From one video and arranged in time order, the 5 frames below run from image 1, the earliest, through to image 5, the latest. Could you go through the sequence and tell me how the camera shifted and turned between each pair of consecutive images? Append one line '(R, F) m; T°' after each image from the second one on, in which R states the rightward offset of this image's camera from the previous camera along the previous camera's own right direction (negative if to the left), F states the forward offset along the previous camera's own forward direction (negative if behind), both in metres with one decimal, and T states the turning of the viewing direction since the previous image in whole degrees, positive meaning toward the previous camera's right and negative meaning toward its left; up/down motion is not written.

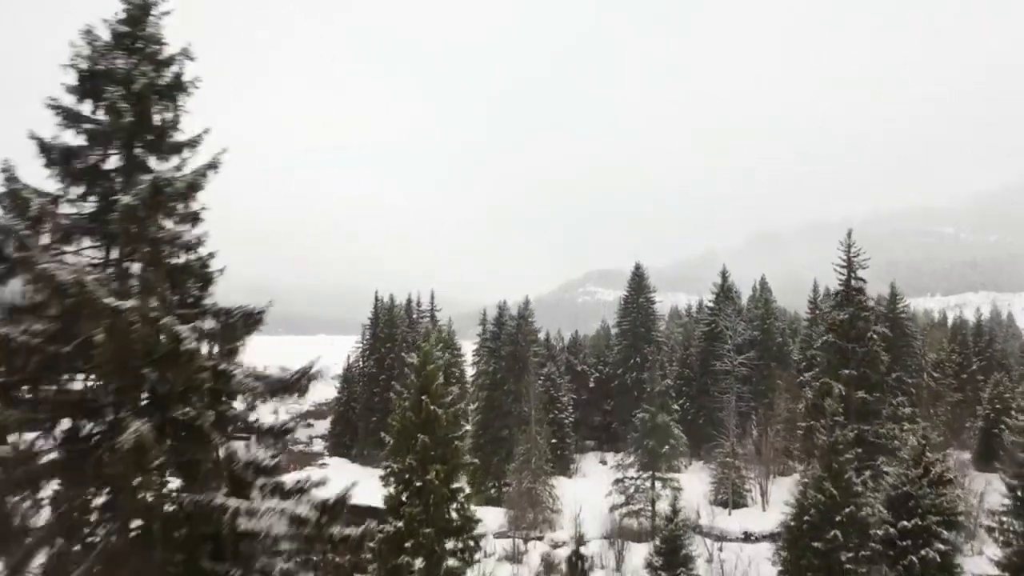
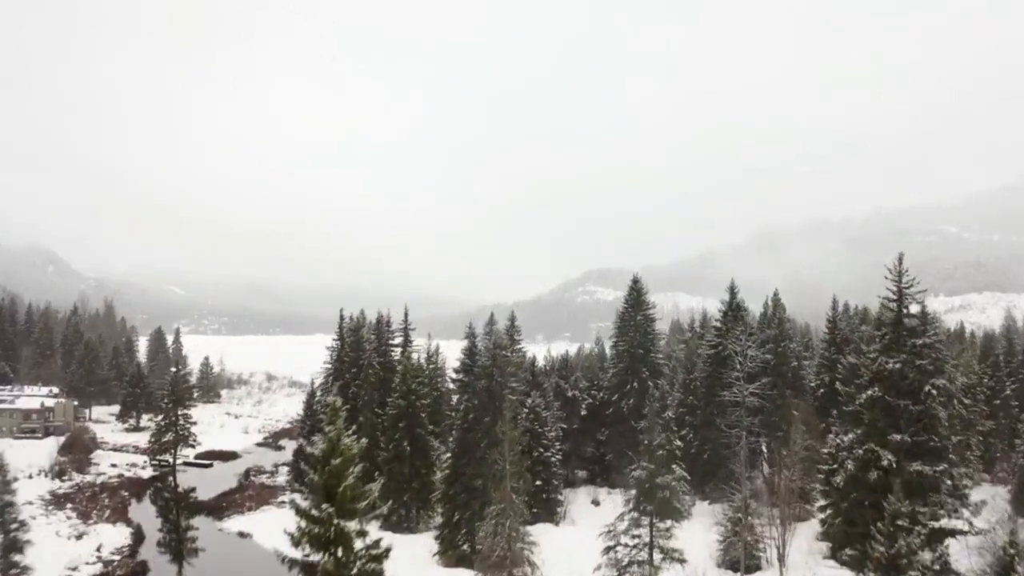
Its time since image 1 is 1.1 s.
(+1.3, +4.9) m; 0°
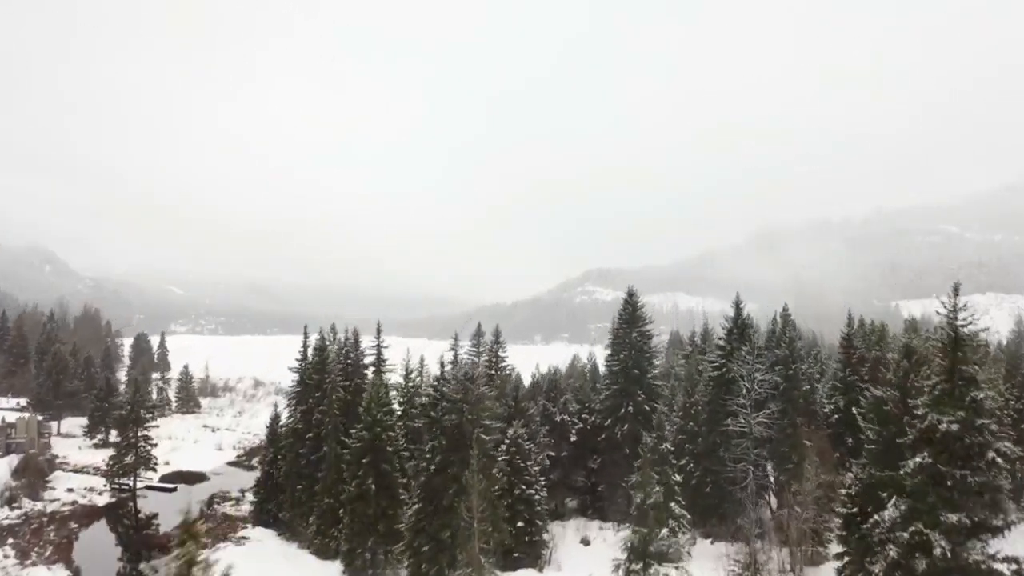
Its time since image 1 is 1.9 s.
(+1.2, +3.8) m; 0°
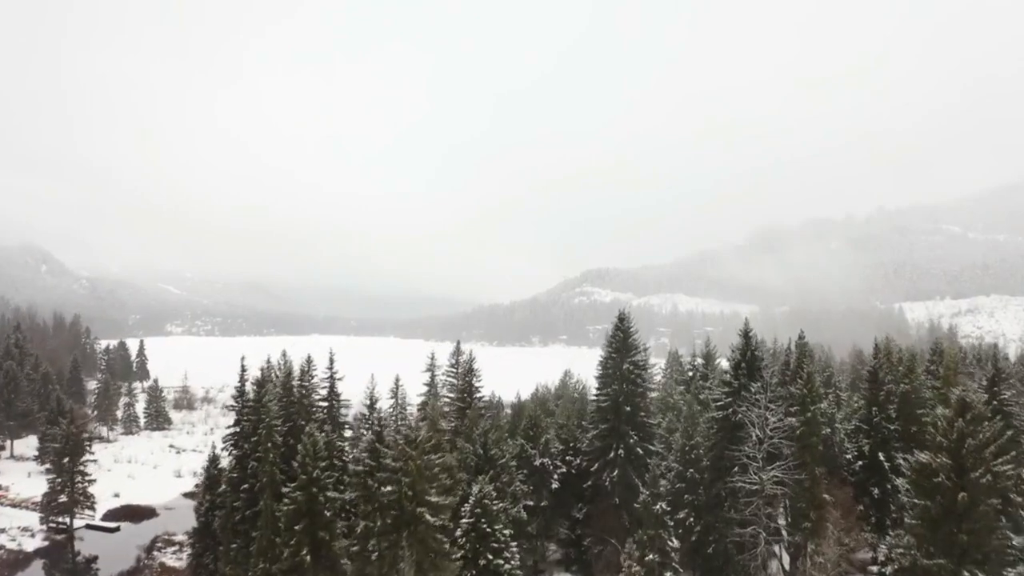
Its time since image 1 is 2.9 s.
(+1.7, +5.0) m; 0°
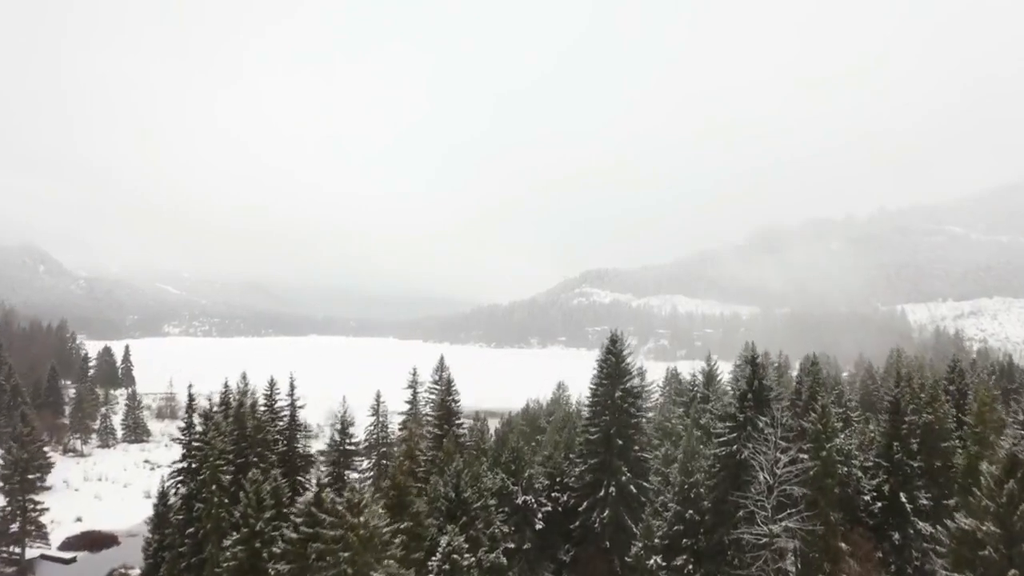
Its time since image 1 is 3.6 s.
(+1.1, +3.2) m; 0°
